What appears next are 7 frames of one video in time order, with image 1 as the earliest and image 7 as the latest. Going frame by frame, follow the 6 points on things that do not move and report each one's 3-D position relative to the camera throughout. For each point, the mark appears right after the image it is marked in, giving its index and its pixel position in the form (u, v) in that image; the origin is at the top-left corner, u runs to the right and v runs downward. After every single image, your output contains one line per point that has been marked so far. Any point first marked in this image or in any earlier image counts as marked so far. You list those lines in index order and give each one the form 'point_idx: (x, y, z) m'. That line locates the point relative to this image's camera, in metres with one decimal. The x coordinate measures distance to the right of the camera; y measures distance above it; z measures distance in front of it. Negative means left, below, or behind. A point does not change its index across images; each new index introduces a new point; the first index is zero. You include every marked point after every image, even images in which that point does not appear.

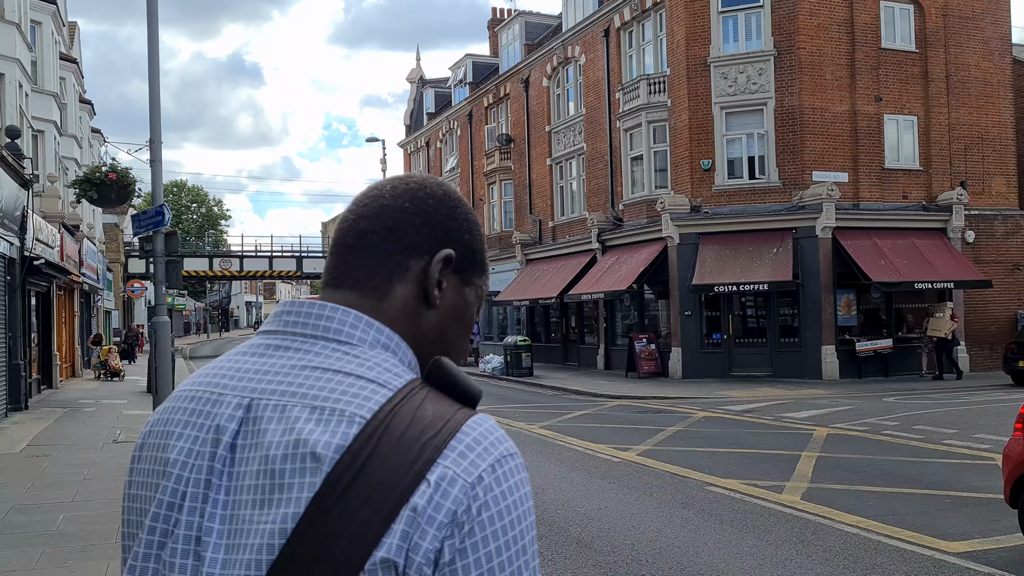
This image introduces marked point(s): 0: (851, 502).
0: (+3.1, -1.9, +7.3) m
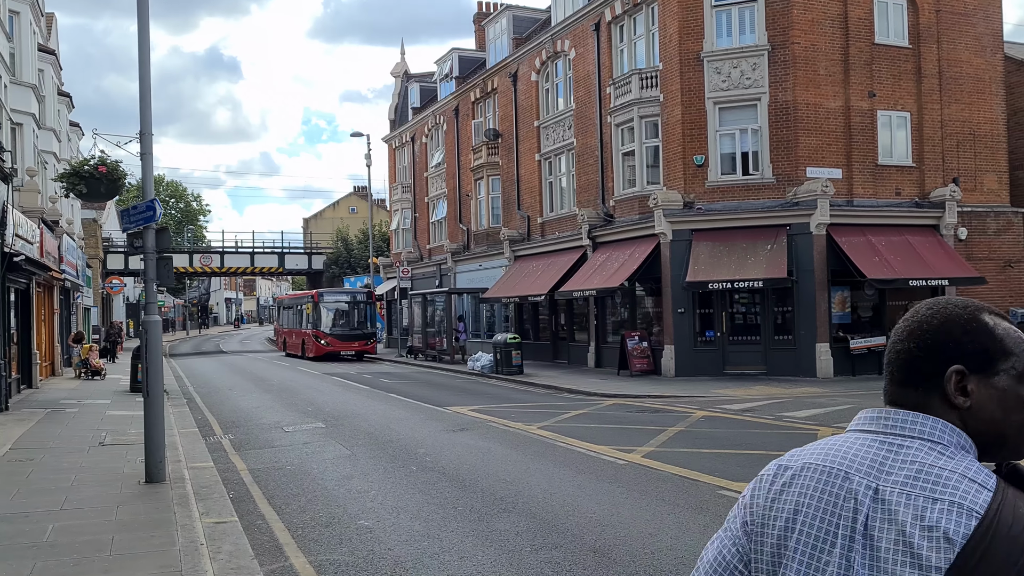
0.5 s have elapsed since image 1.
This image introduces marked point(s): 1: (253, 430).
0: (+3.2, -1.9, +7.1) m
1: (-4.7, -2.6, +14.8) m
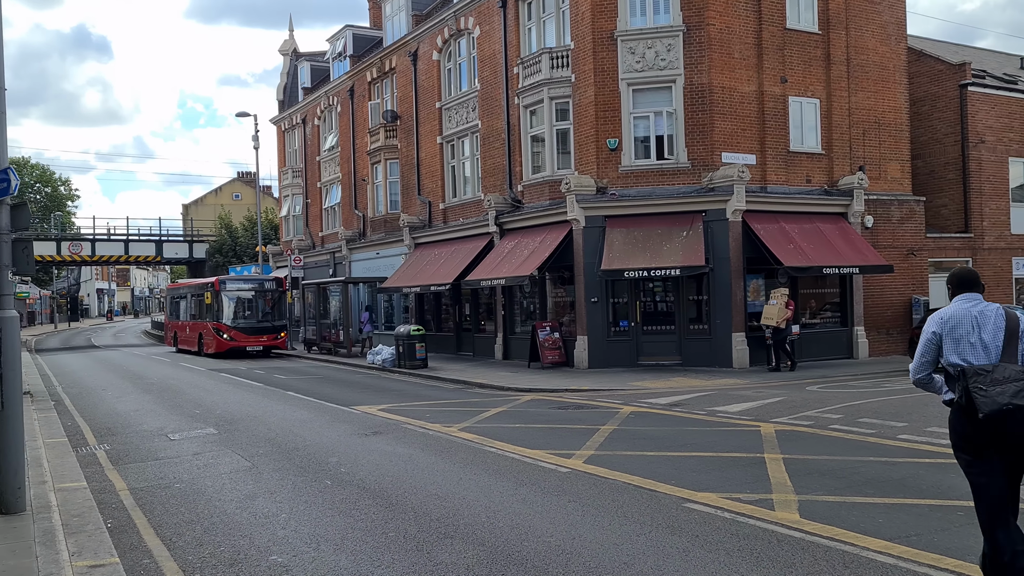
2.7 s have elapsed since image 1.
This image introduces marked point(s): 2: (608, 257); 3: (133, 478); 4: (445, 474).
0: (+2.7, -1.8, +6.4) m
1: (-6.1, -2.4, +13.0) m
2: (+2.3, +0.8, +19.5) m
3: (-4.6, -2.3, +9.8) m
4: (-0.7, -2.1, +8.9) m
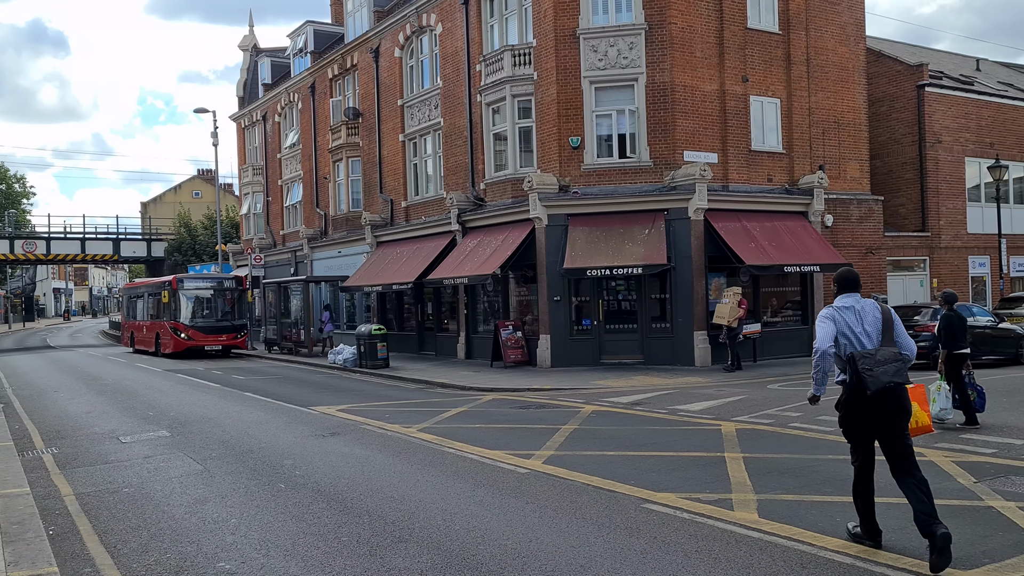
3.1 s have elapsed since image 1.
0: (+2.4, -1.8, +6.3) m
1: (-6.8, -2.4, +12.6) m
2: (+1.4, +0.8, +19.4) m
3: (-5.1, -2.3, +9.5) m
4: (-1.2, -2.0, +8.7) m
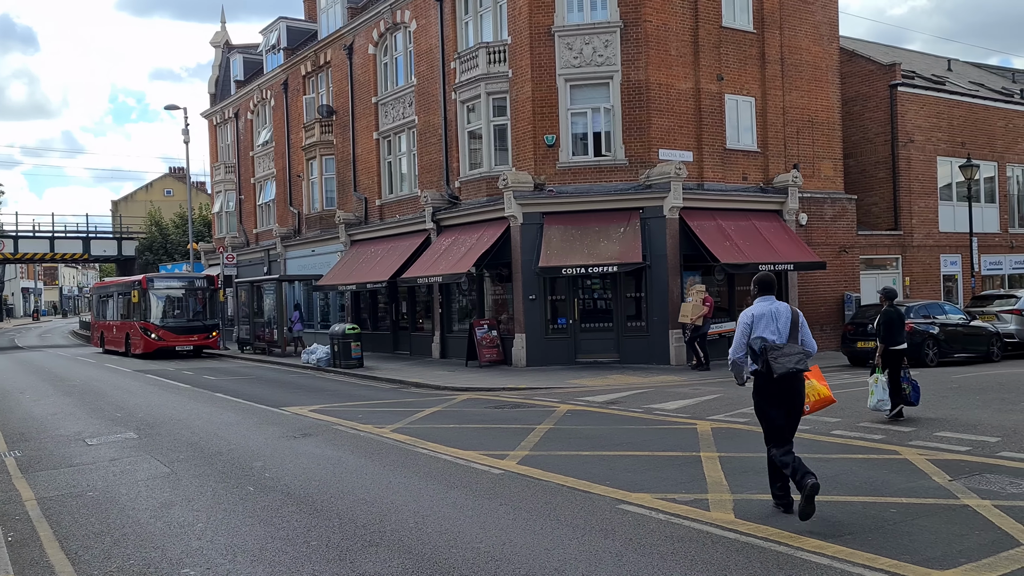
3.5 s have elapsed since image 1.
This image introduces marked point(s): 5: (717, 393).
0: (+2.2, -1.8, +6.2) m
1: (-7.1, -2.4, +12.2) m
2: (+0.8, +0.8, +19.3) m
3: (-5.4, -2.3, +9.2) m
4: (-1.5, -2.0, +8.6) m
5: (+3.6, -1.8, +14.0) m
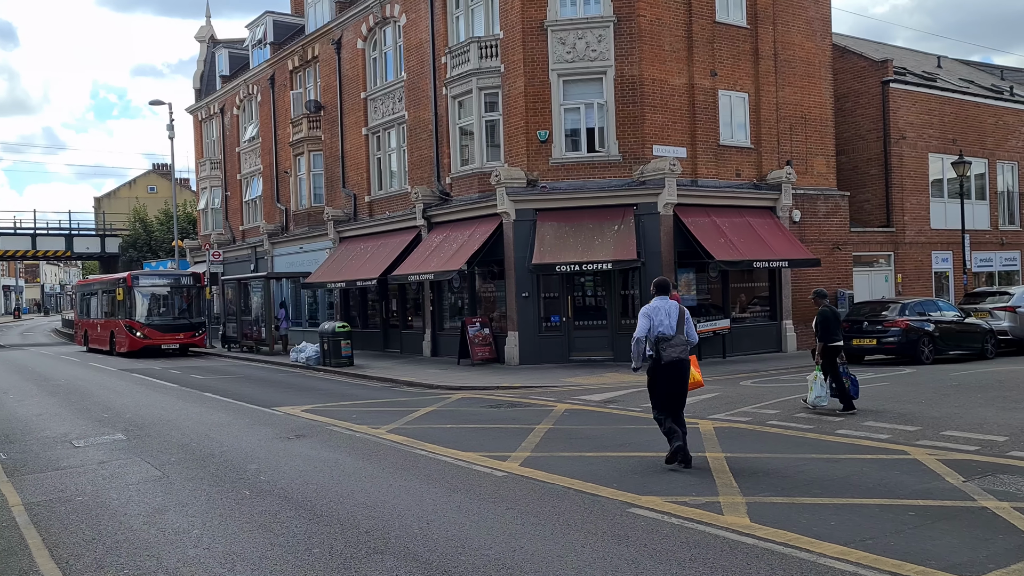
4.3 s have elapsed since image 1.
0: (+2.2, -1.7, +6.1) m
1: (-7.2, -2.4, +11.9) m
2: (+0.6, +0.9, +19.1) m
3: (-5.4, -2.3, +8.9) m
4: (-1.5, -2.0, +8.3) m
5: (+3.5, -1.8, +13.8) m
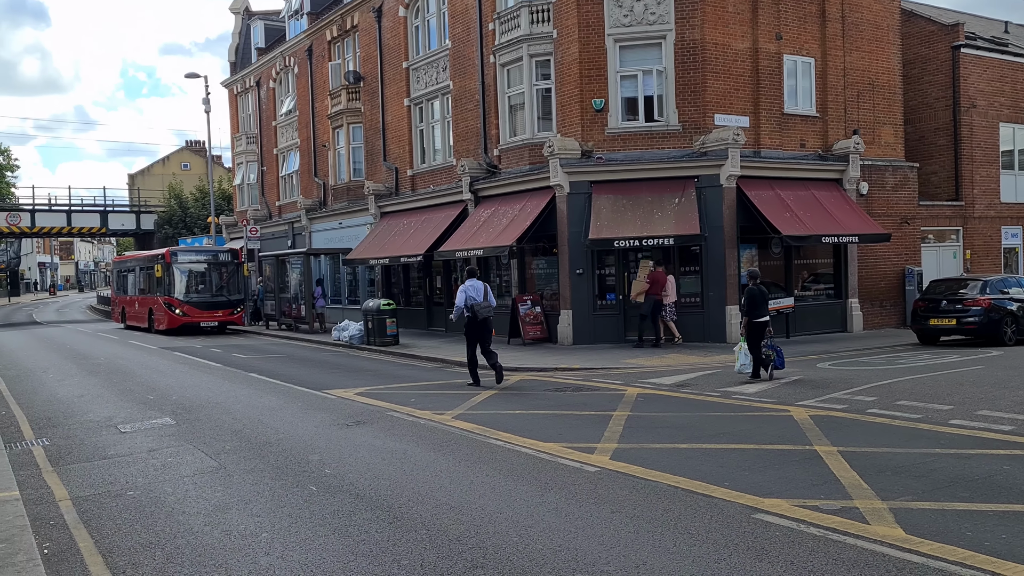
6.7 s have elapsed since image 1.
0: (+3.0, -1.6, +5.3) m
1: (-6.2, -2.0, +11.5) m
2: (+1.9, +1.4, +18.3) m
3: (-4.5, -2.0, +8.4) m
4: (-0.6, -1.8, +7.7) m
5: (+4.6, -1.4, +13.0) m
